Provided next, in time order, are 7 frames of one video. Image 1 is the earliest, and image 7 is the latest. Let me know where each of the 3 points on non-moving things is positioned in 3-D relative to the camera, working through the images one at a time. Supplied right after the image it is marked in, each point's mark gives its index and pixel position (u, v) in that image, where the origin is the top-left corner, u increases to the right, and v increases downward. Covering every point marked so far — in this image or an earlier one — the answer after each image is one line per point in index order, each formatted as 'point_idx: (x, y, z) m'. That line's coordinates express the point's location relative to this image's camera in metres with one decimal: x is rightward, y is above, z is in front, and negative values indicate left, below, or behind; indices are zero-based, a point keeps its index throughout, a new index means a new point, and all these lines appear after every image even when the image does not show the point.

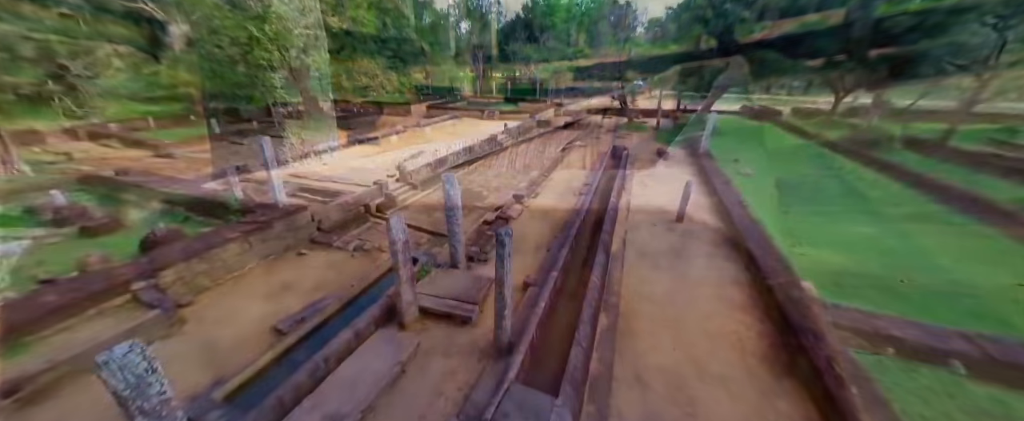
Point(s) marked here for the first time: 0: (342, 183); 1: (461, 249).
0: (-5.3, +0.9, +9.4) m
1: (-0.9, -0.7, +5.2) m
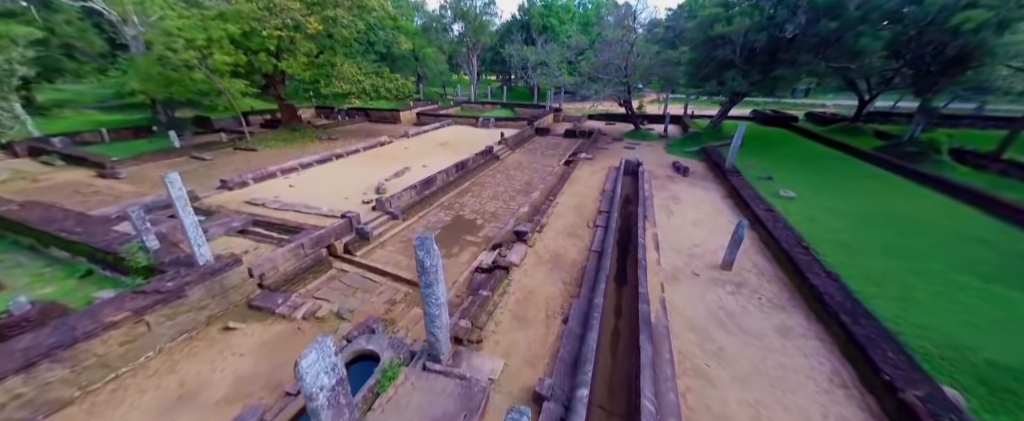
0: (-5.3, -0.1, +7.8) m
1: (-0.8, -1.5, +3.7) m
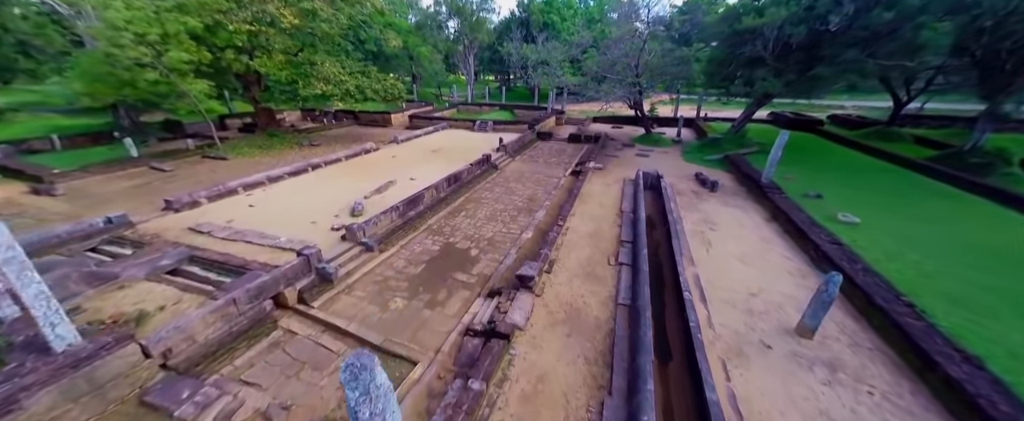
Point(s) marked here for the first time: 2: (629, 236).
0: (-5.3, -0.7, +6.3) m
1: (-0.8, -2.1, +2.2) m
2: (+2.5, -0.6, +6.4) m
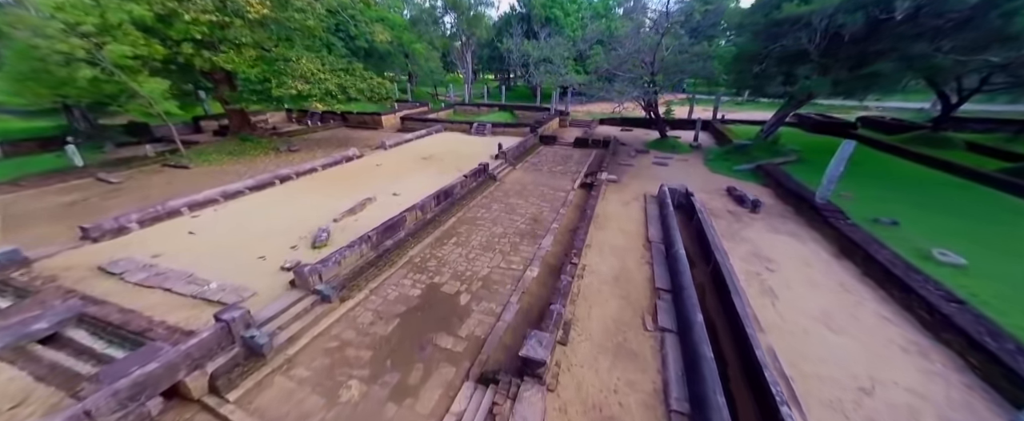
0: (-5.3, -1.3, +4.8) m
1: (-0.8, -2.8, +0.7) m
2: (+2.5, -1.2, +4.9) m
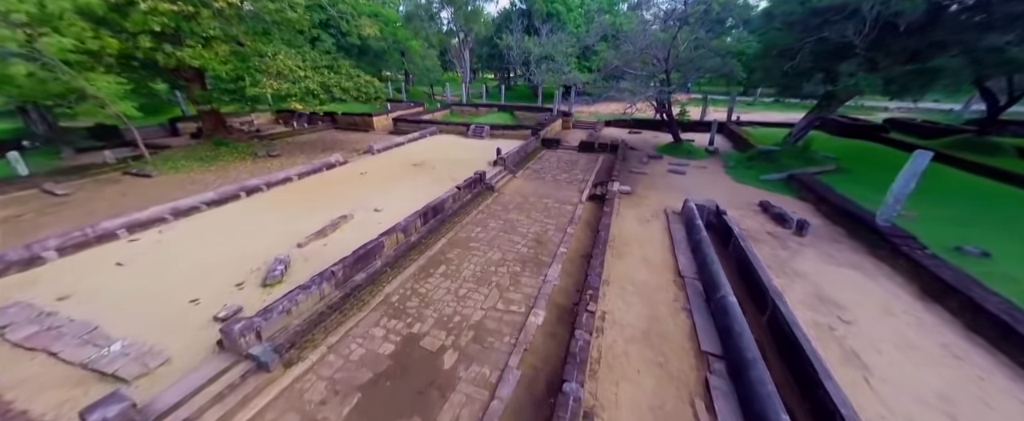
0: (-5.3, -1.8, +3.6) m
1: (-0.8, -3.2, -0.5) m
2: (+2.5, -1.7, +3.7) m
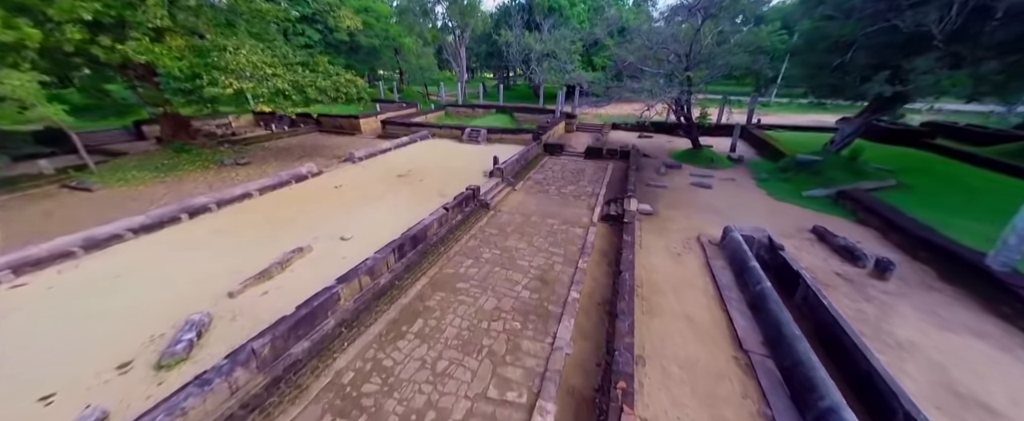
0: (-5.4, -2.4, +2.2) m
1: (-0.8, -3.8, -1.9) m
2: (+2.5, -2.2, +2.3) m
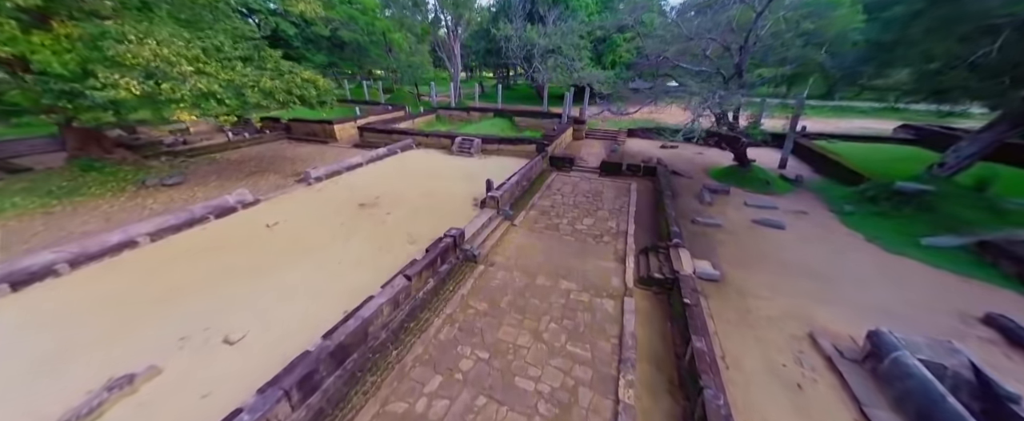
0: (-5.4, -3.4, -0.2) m
1: (-0.9, -4.9, -4.3) m
2: (+2.4, -3.3, -0.1) m
